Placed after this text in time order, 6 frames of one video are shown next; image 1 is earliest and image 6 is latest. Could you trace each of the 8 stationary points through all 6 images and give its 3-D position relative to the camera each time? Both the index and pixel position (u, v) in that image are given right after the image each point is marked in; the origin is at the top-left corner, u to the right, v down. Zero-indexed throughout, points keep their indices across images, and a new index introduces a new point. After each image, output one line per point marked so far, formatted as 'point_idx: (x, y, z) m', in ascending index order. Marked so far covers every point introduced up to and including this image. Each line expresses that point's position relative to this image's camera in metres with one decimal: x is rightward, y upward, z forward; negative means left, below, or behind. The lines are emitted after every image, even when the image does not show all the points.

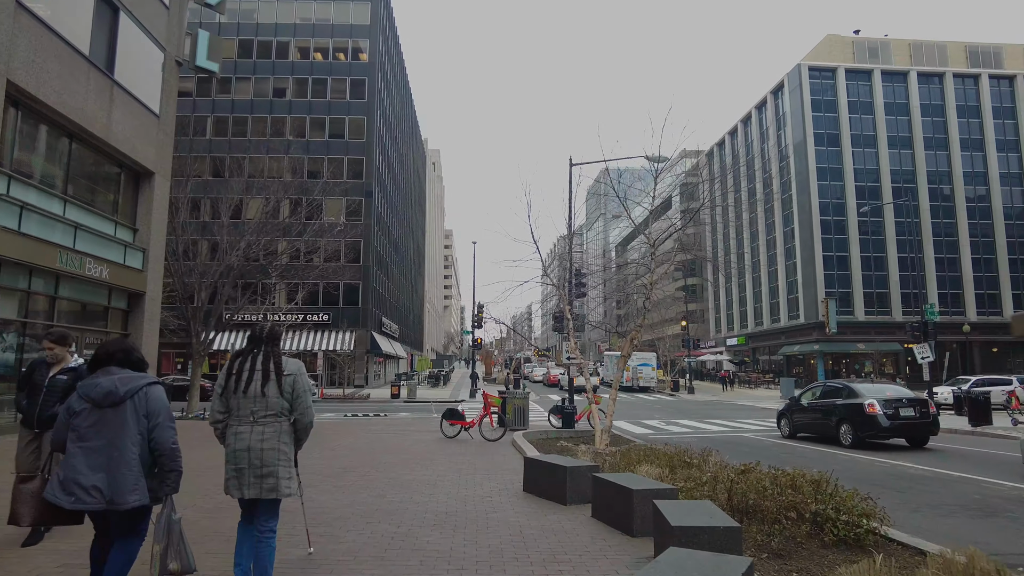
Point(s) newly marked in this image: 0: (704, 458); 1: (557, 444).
0: (+2.1, -1.9, +6.7) m
1: (+0.8, -2.8, +11.0) m
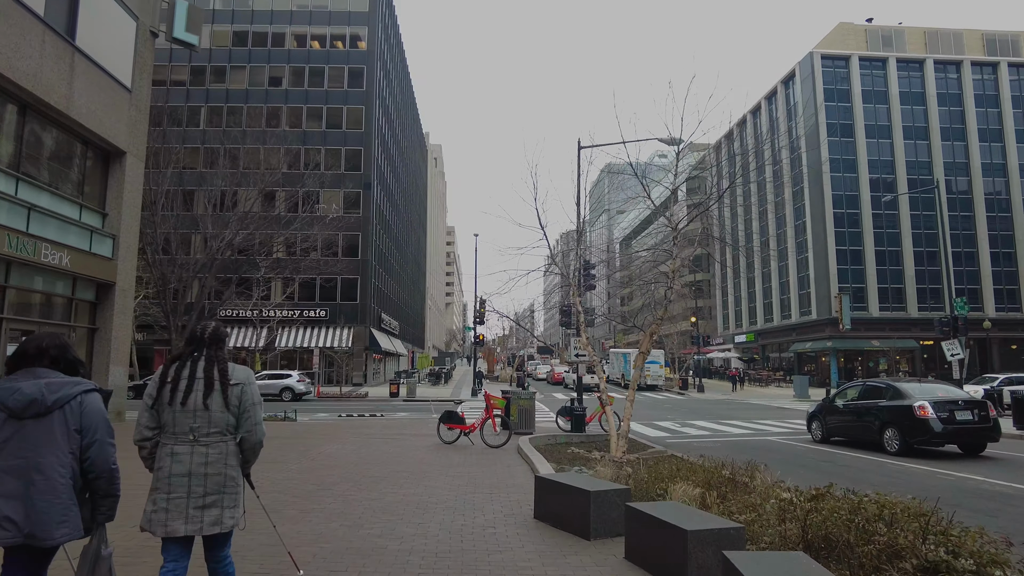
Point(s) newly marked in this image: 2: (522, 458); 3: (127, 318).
0: (+2.2, -1.8, +5.6) m
1: (+0.9, -2.6, +9.9) m
2: (+0.1, -2.4, +8.5) m
3: (-7.7, -0.6, +12.3) m
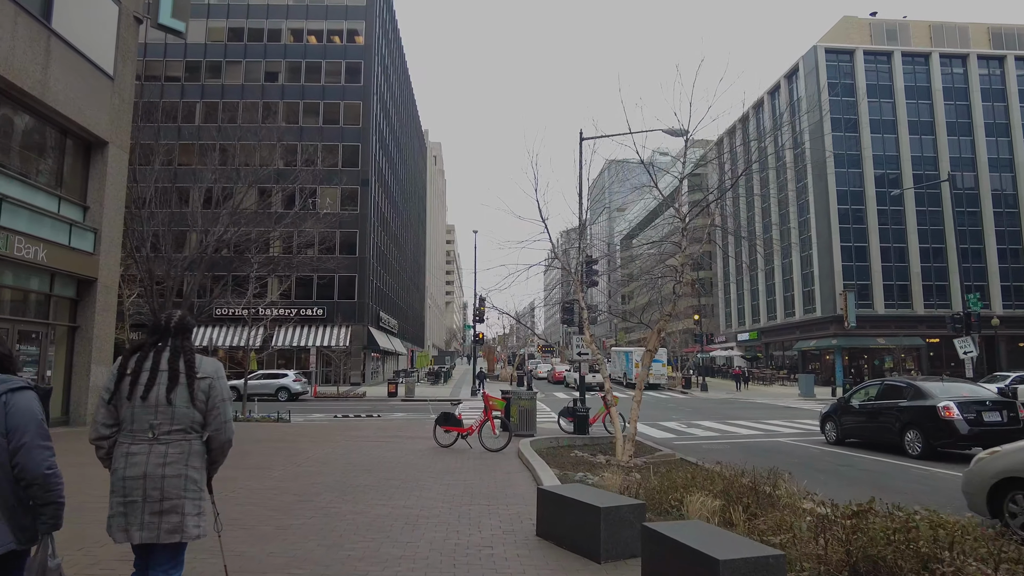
0: (+2.2, -1.7, +5.1) m
1: (+0.9, -2.5, +9.3) m
2: (+0.1, -2.3, +8.0) m
3: (-7.7, -0.5, +11.8) m
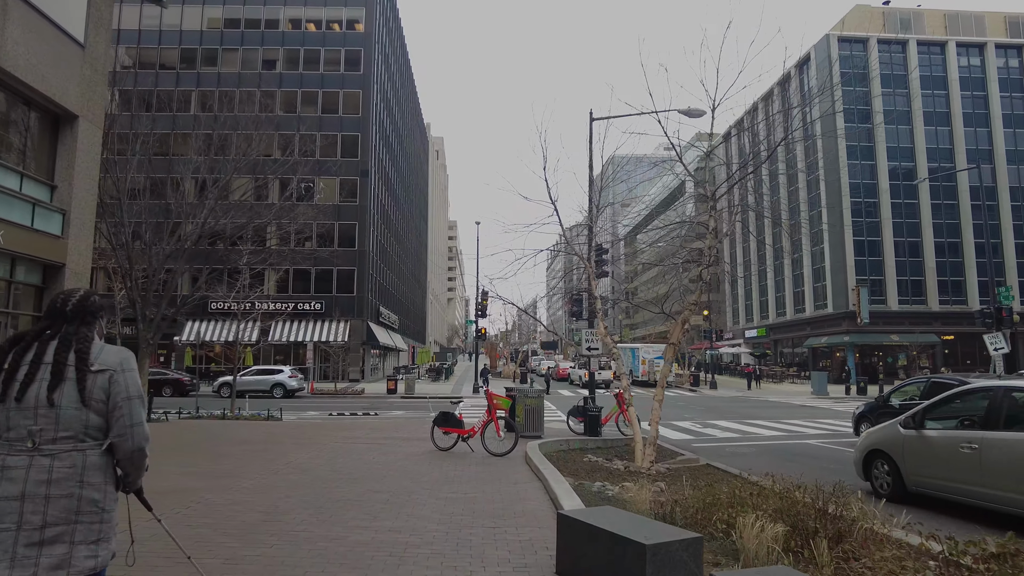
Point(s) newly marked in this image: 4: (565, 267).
0: (+2.3, -1.5, +4.1) m
1: (+1.0, -2.3, +8.4) m
2: (+0.2, -2.1, +7.1) m
3: (-7.6, -0.3, +10.8) m
4: (+1.2, +0.5, +13.8) m
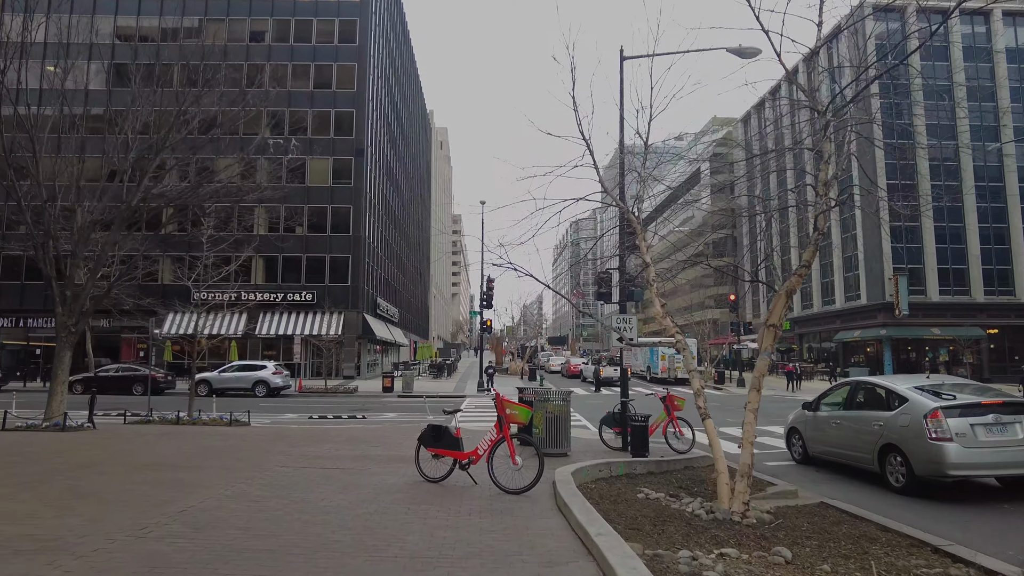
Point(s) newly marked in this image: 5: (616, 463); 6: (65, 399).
0: (+2.4, -1.1, +1.4) m
1: (+1.2, -1.9, +5.7) m
2: (+0.4, -1.7, +4.4) m
3: (-7.4, +0.1, +8.2) m
4: (+1.4, +0.9, +11.1) m
5: (+1.1, -1.9, +6.7) m
6: (-7.6, -1.9, +10.4) m
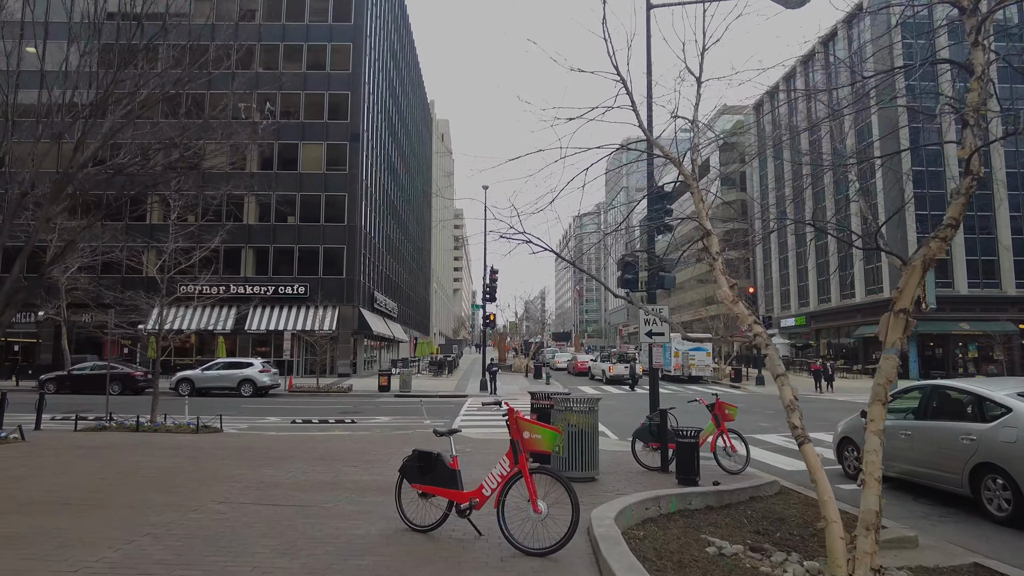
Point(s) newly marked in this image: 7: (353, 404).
0: (+2.5, -1.0, -0.3) m
1: (+1.3, -1.7, +4.0) m
2: (+0.5, -1.5, +2.7) m
3: (-7.2, +0.3, +6.5) m
4: (+1.6, +1.1, +9.4) m
5: (+1.3, -1.7, +5.0) m
6: (-7.4, -1.7, +8.8) m
7: (-5.0, -3.7, +19.6) m
